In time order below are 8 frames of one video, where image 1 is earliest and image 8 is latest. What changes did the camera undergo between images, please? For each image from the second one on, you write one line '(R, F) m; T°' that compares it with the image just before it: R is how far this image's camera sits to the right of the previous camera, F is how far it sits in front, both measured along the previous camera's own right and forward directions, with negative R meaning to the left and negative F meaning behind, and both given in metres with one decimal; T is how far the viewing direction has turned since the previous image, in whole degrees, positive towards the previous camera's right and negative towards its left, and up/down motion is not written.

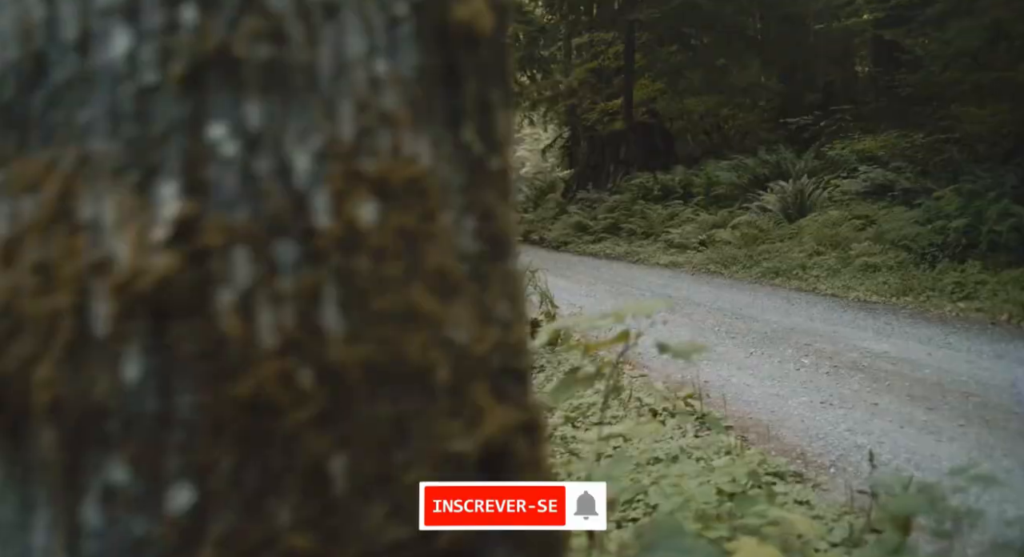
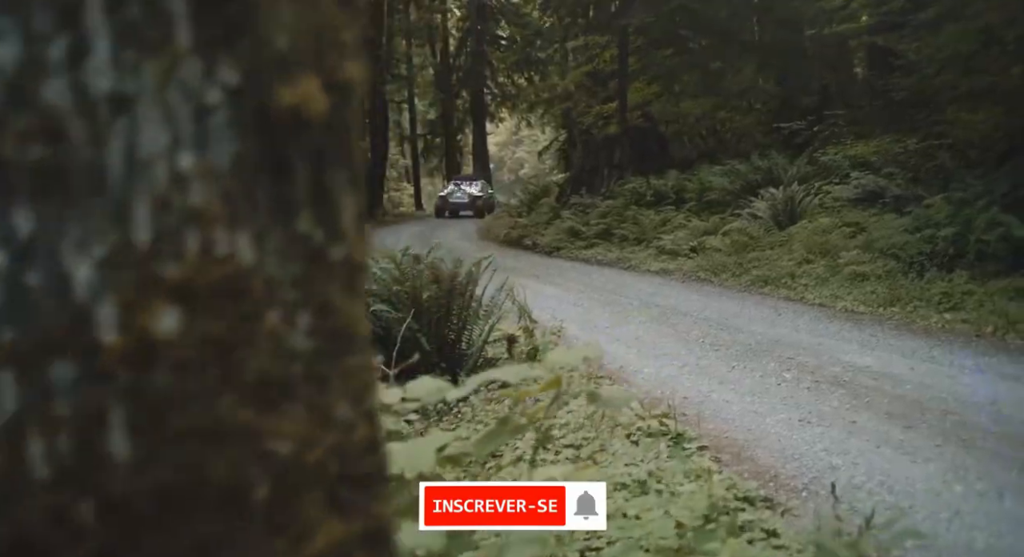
(+0.1, +0.1) m; 0°
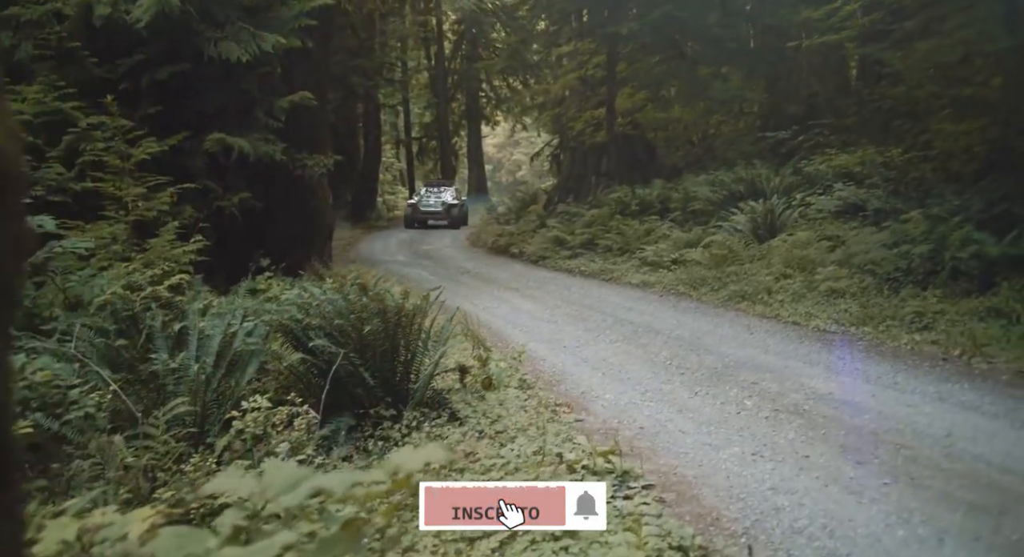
(+0.2, +0.1) m; 0°
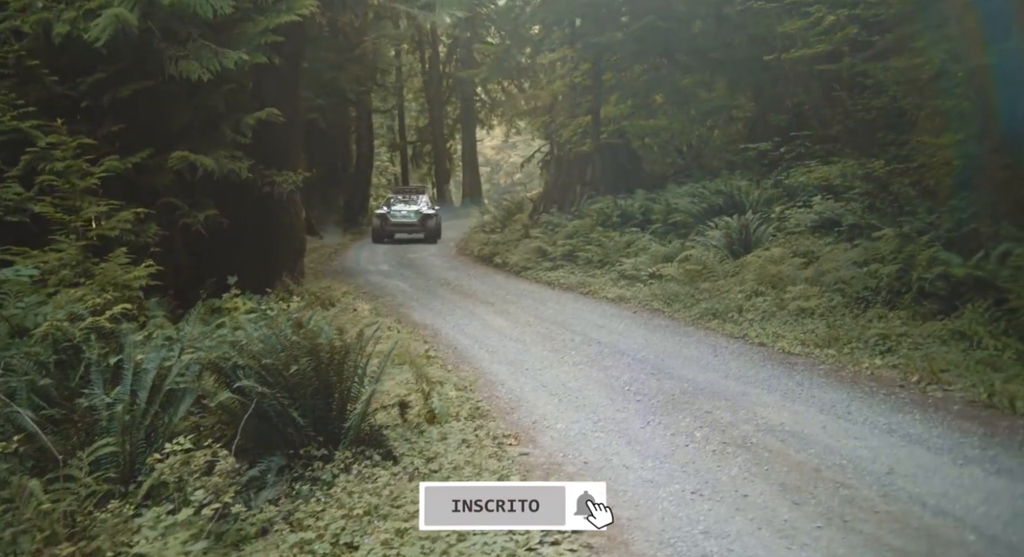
(+0.3, +0.1) m; +1°
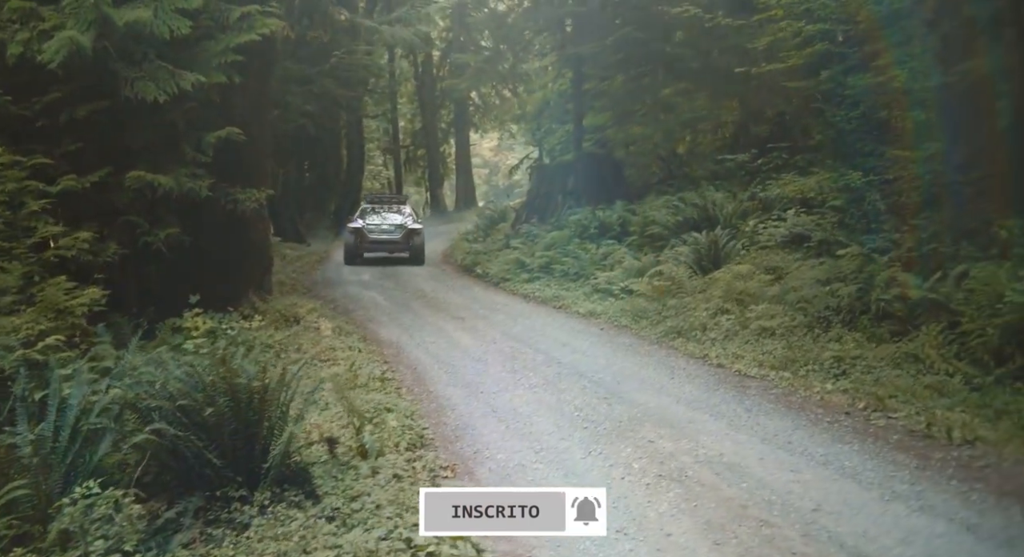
(+0.3, 0.0) m; +1°
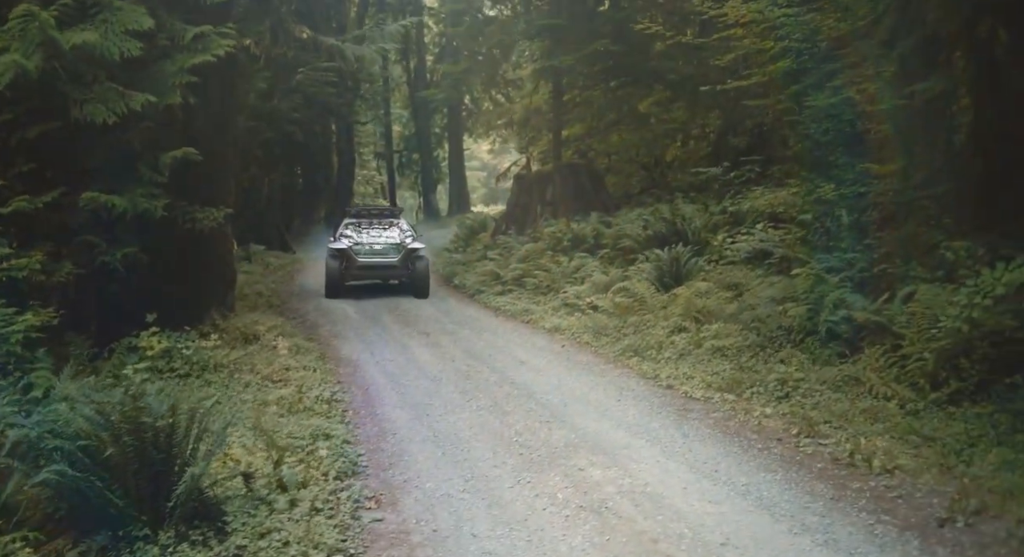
(+0.4, -0.1) m; +1°
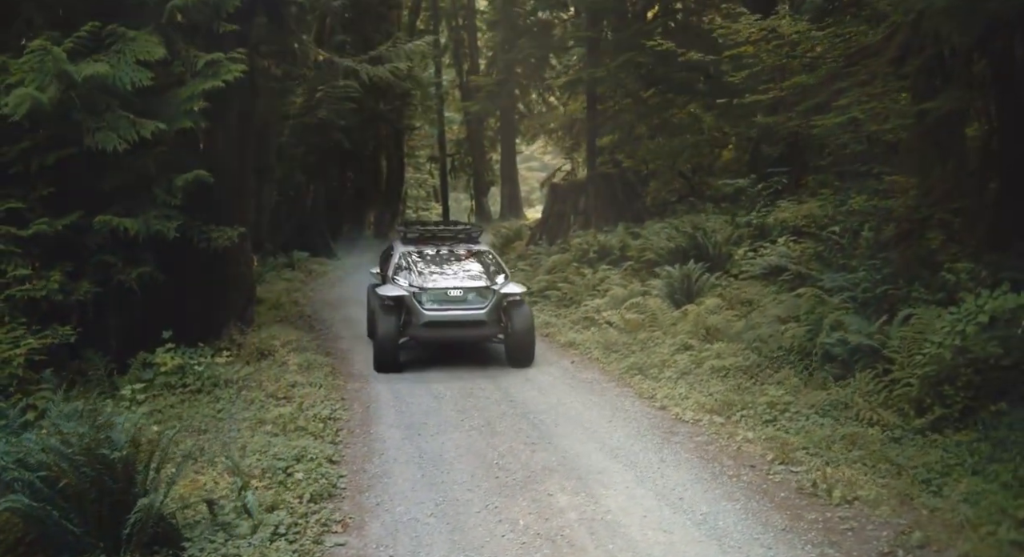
(+0.6, -0.2) m; -3°
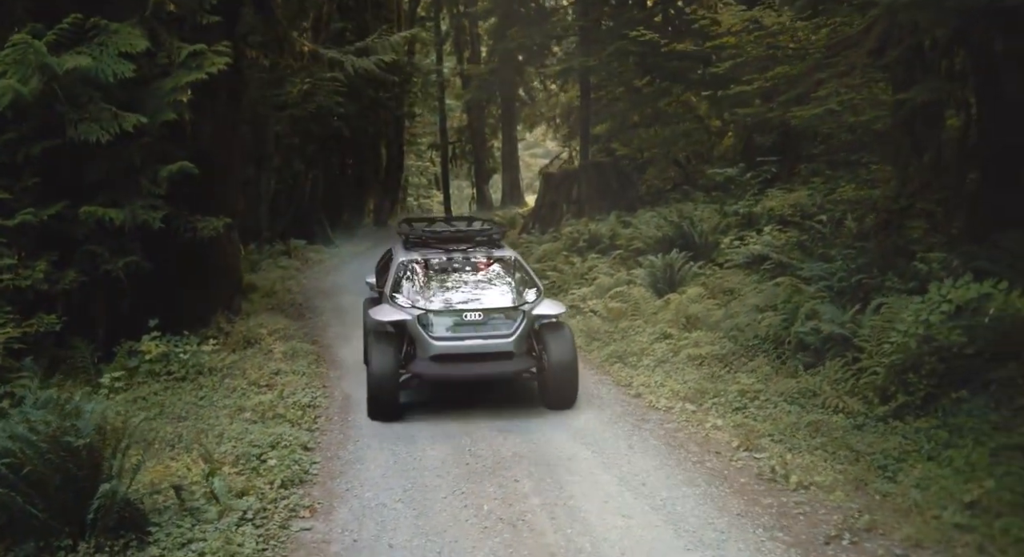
(+0.2, -0.1) m; 0°
